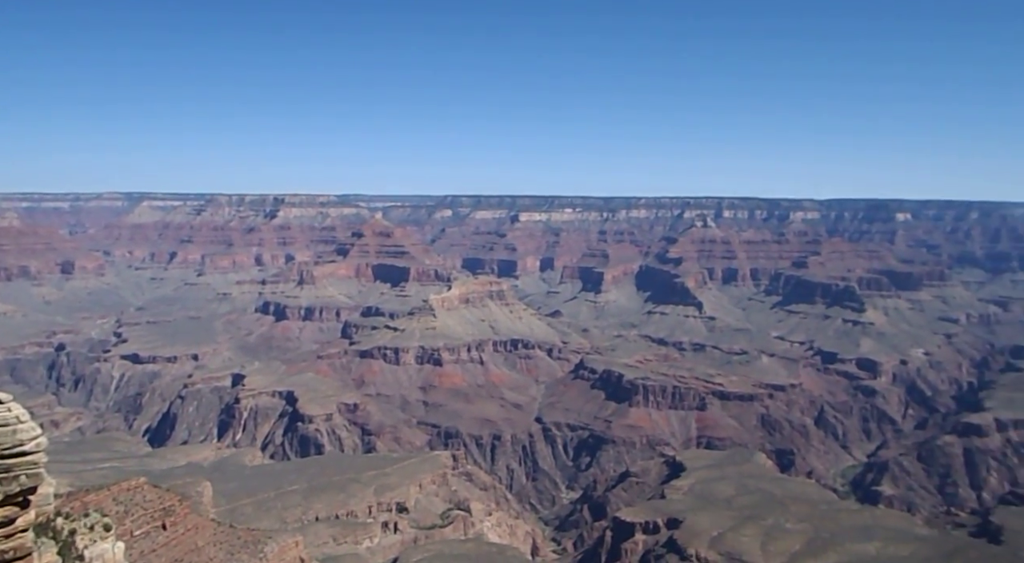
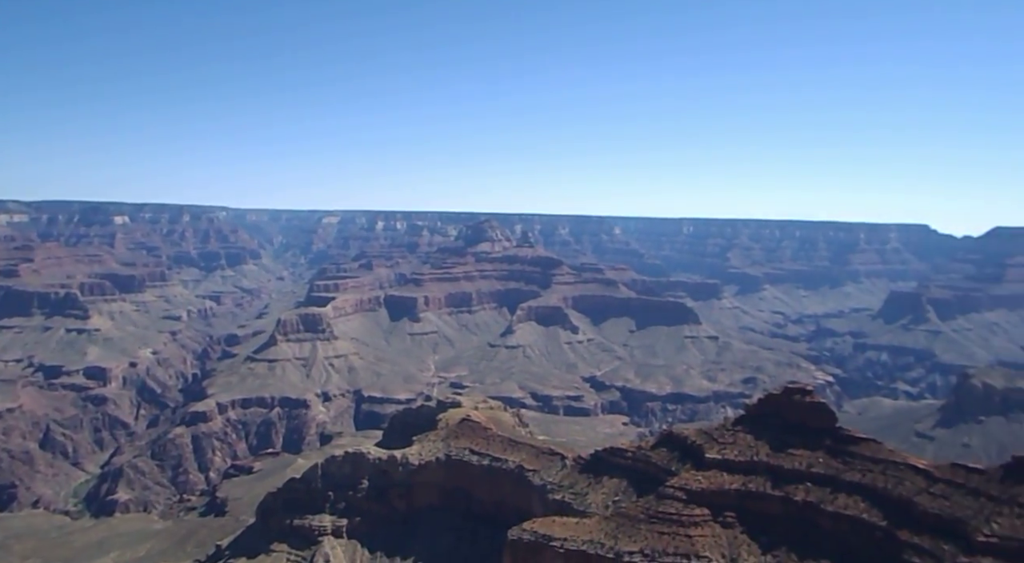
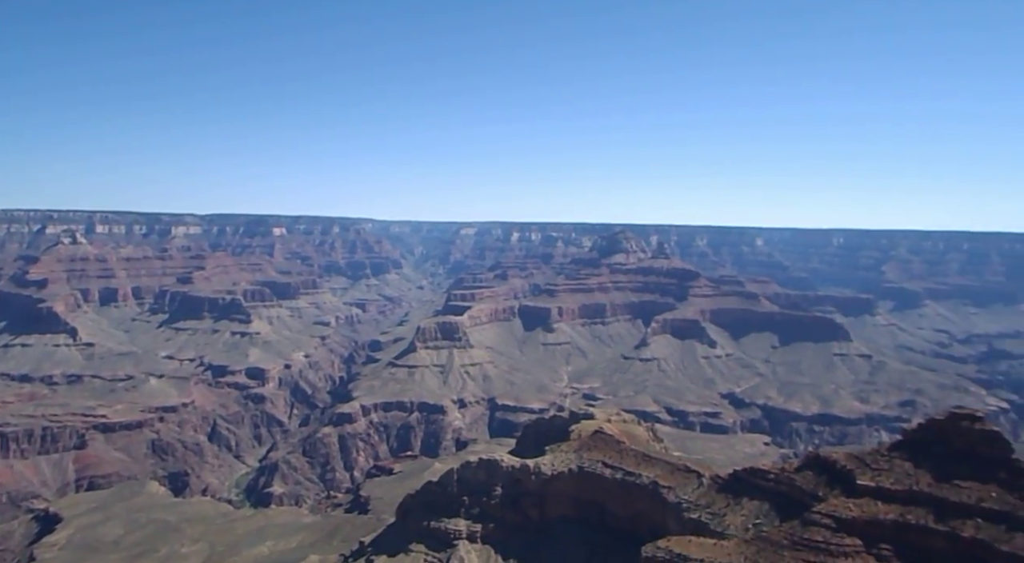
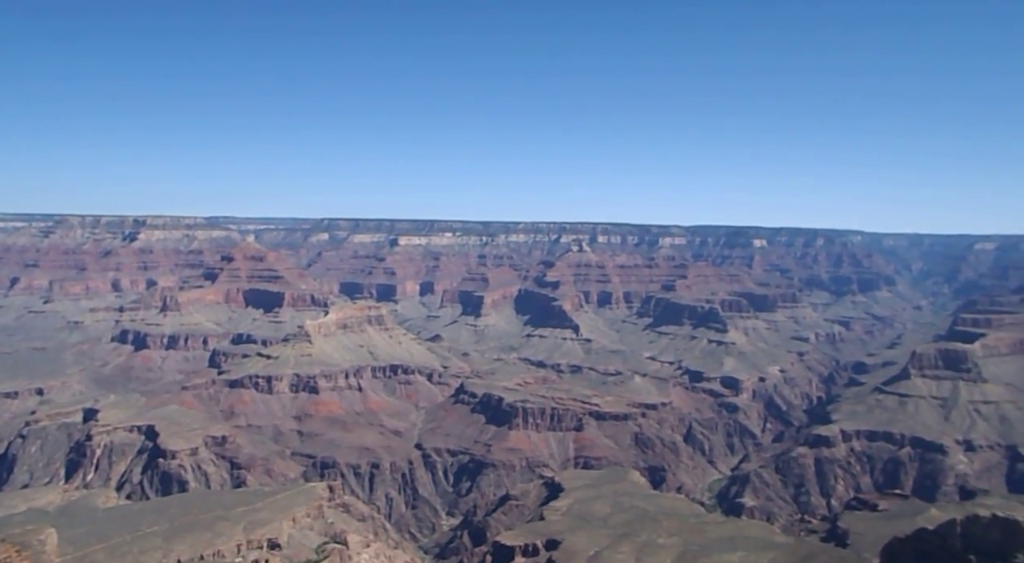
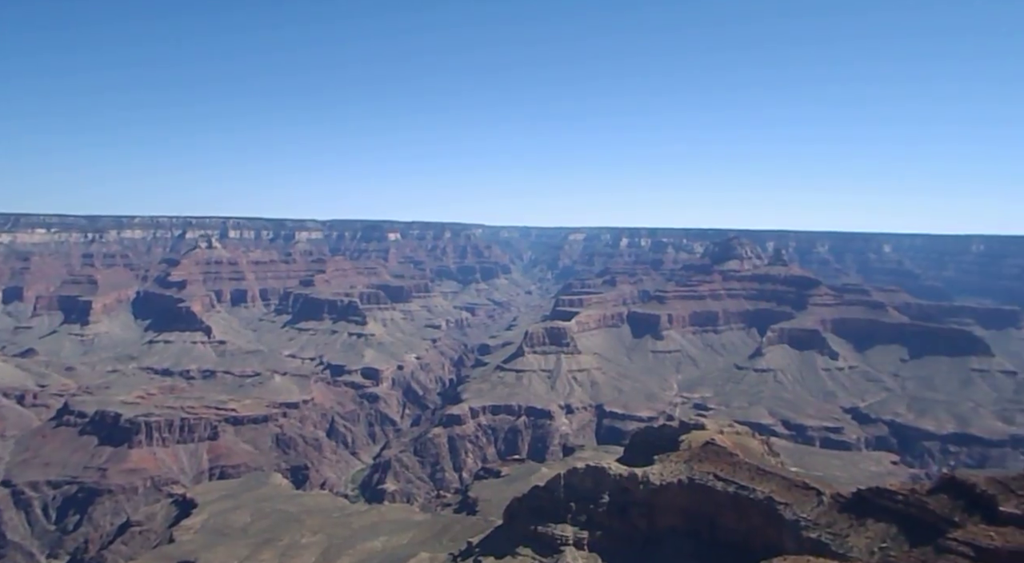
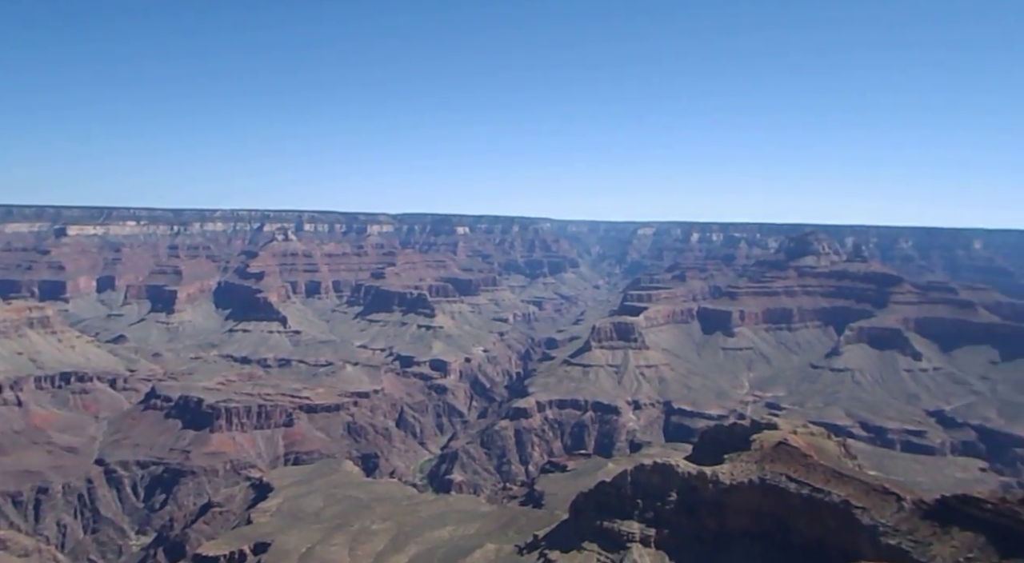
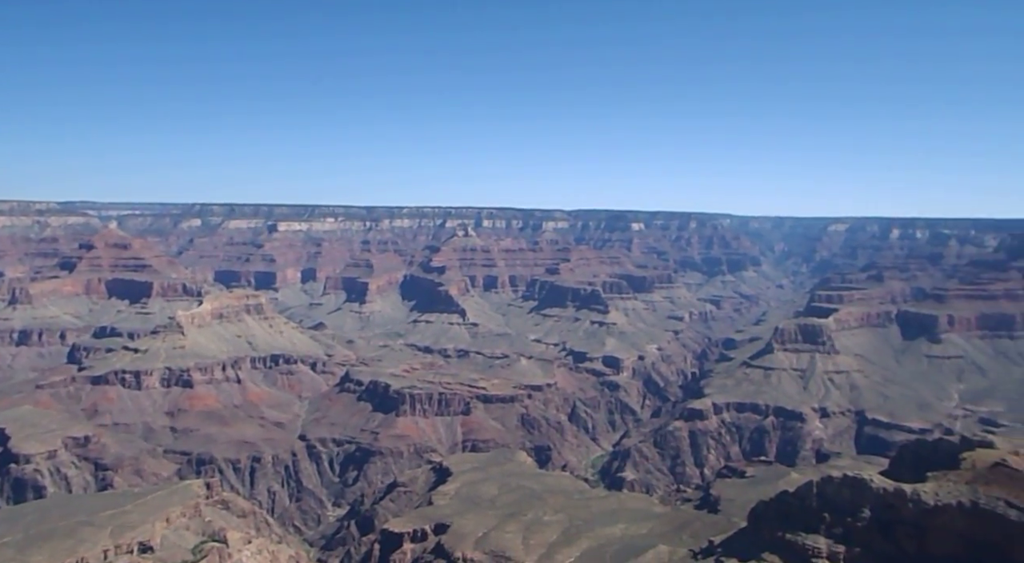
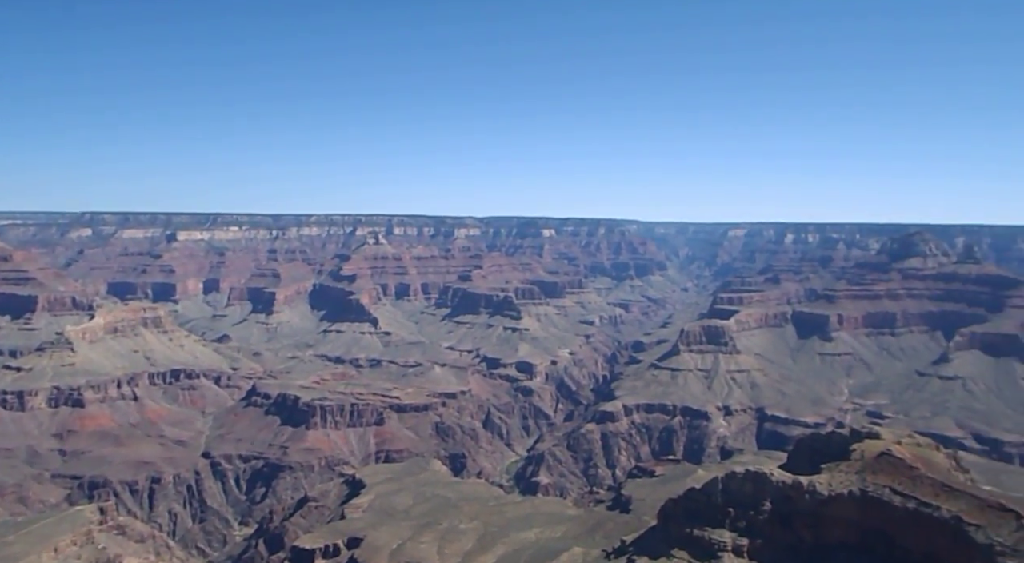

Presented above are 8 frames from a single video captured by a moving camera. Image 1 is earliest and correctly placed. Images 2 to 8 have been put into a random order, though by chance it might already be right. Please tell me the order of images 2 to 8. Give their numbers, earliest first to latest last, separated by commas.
4, 7, 8, 6, 5, 3, 2
